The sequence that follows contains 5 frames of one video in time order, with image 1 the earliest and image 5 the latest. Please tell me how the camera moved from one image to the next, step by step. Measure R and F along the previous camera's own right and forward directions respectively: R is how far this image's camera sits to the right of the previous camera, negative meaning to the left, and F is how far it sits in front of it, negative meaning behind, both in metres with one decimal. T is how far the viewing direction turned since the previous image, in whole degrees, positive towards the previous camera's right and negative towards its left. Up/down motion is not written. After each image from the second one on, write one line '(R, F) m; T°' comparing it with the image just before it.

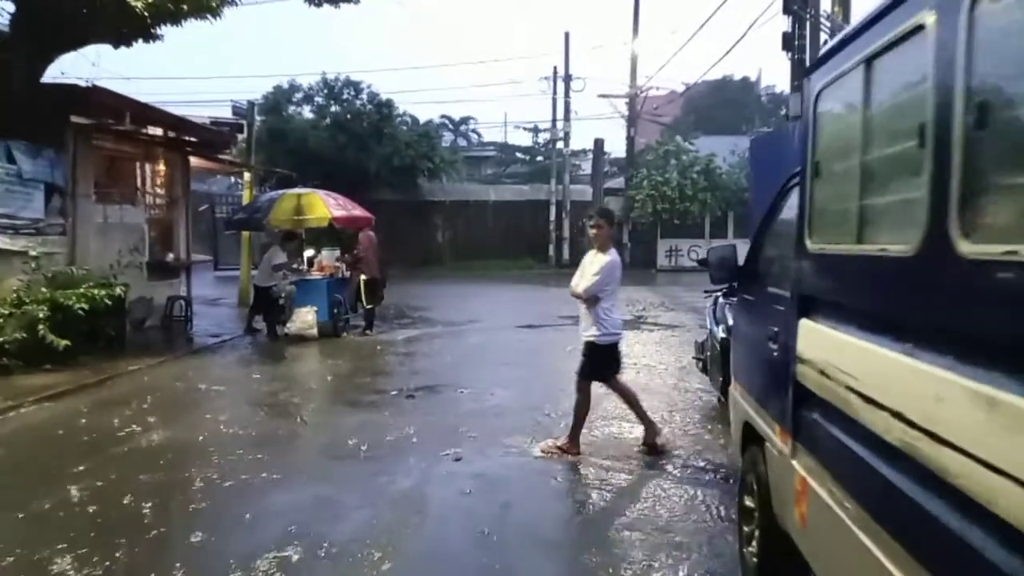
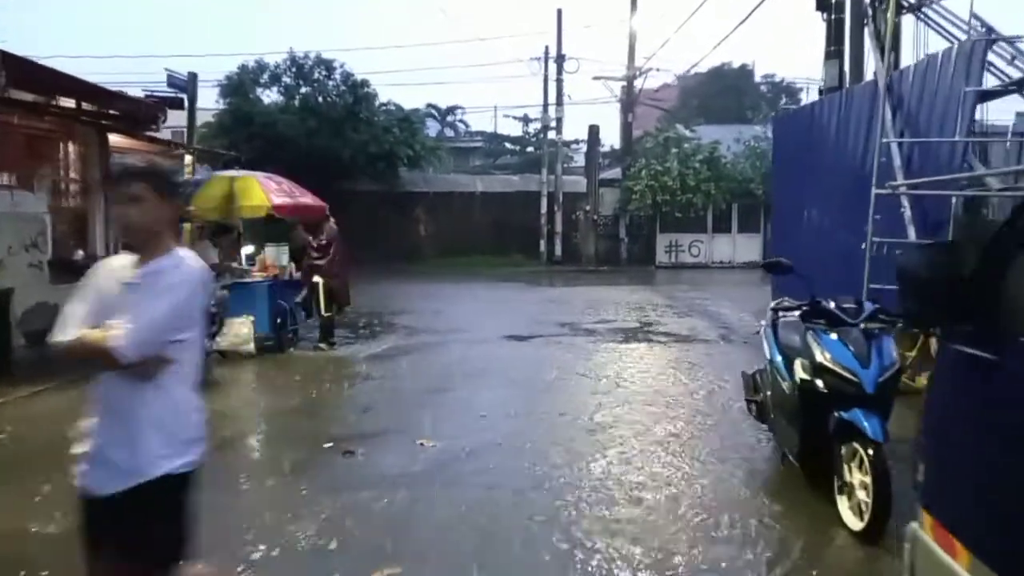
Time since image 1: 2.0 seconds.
(+0.1, +2.4) m; +1°
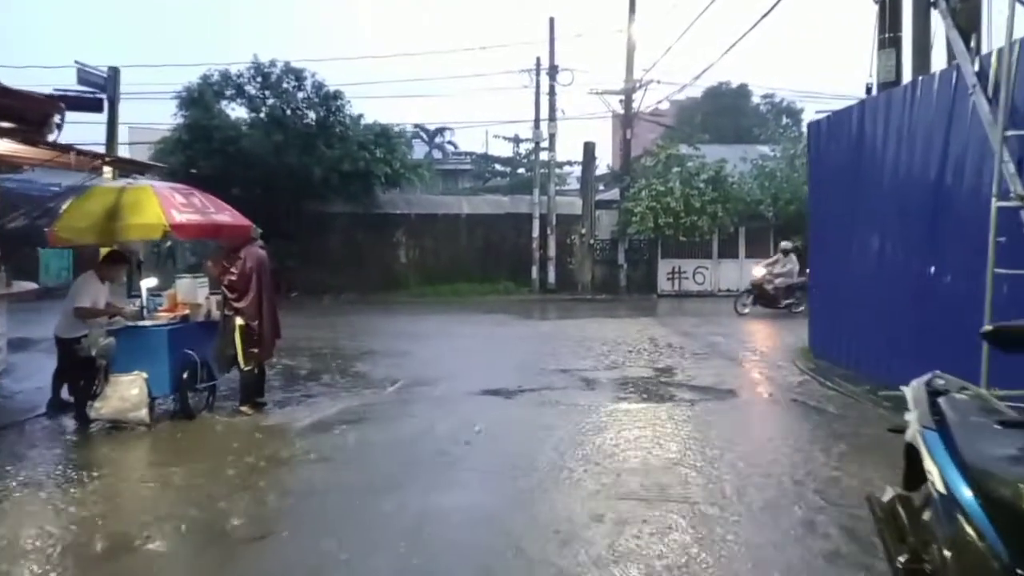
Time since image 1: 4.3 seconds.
(+0.1, +2.5) m; +1°
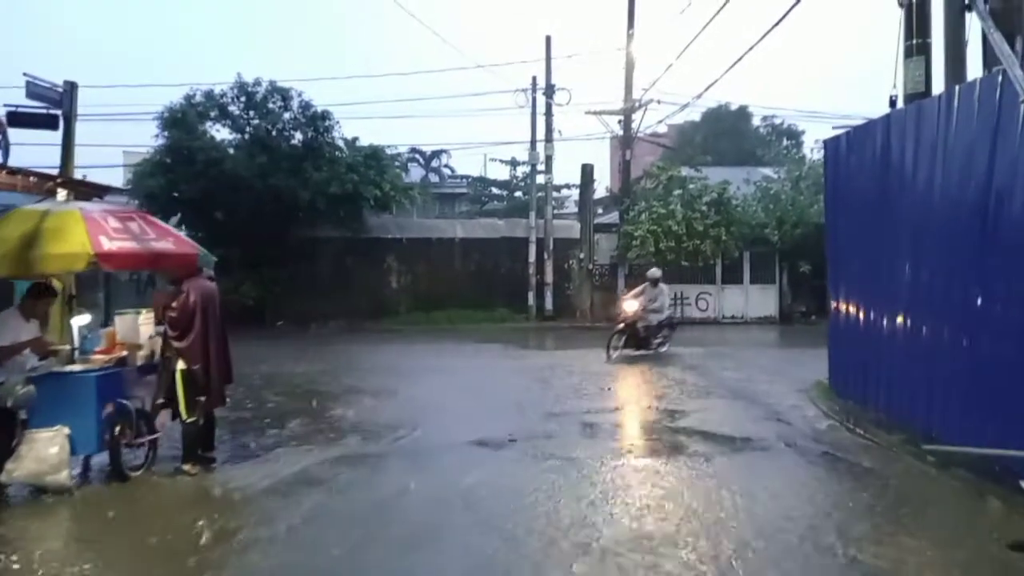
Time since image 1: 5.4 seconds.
(+0.1, +1.1) m; 0°
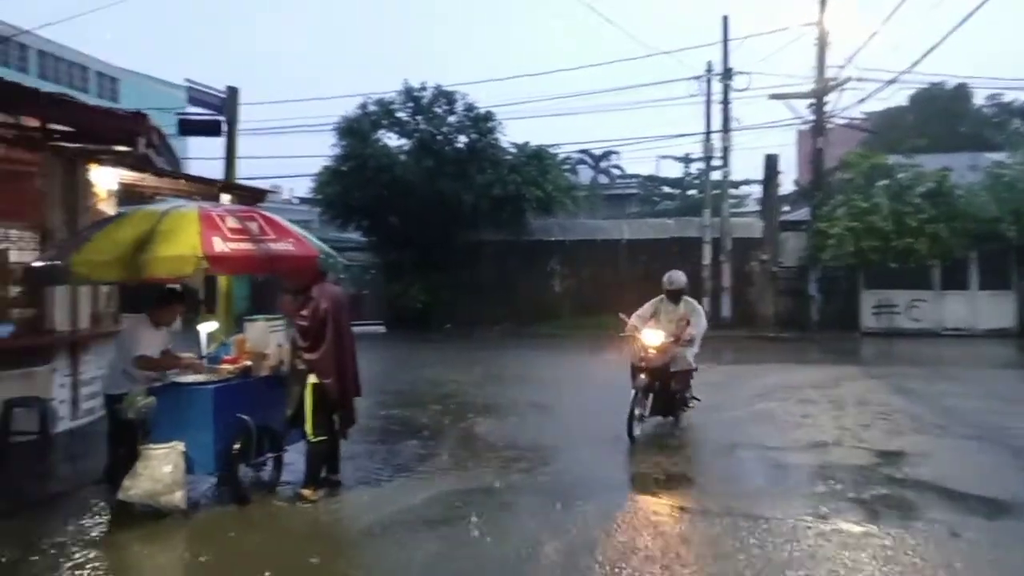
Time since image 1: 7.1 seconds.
(+0.1, +1.4) m; -14°
